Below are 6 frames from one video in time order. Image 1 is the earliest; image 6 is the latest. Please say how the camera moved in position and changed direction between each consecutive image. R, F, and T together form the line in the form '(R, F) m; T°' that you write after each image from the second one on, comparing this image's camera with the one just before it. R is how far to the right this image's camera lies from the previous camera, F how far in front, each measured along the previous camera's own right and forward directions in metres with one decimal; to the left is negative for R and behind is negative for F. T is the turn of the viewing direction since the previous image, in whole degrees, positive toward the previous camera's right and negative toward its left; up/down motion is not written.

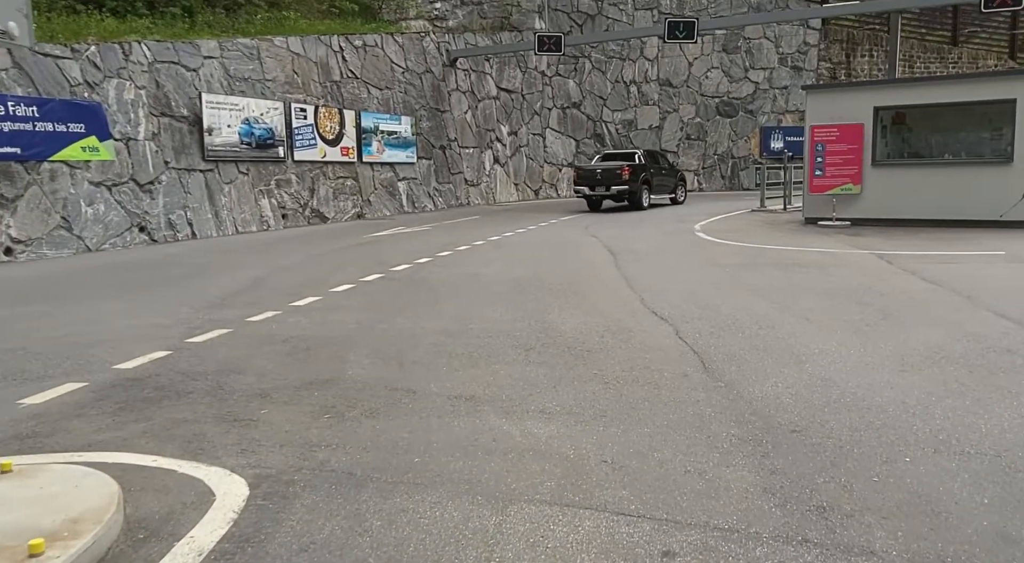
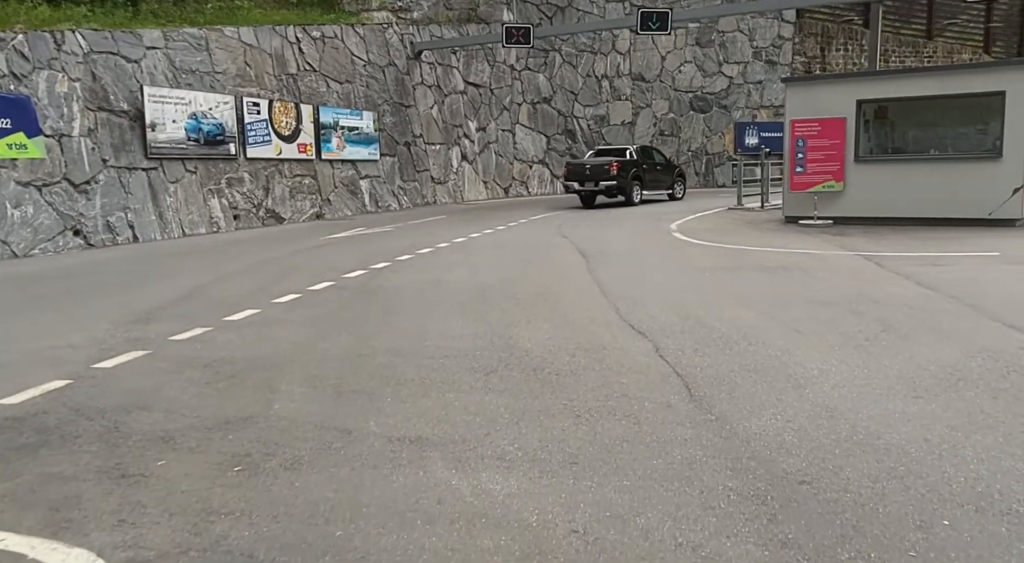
(+0.1, +0.9) m; +2°
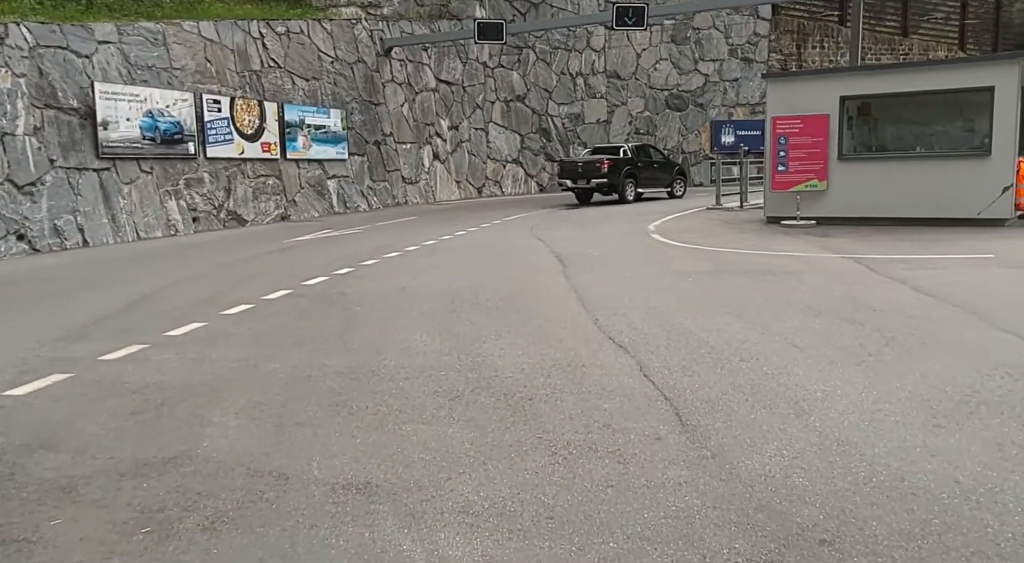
(+0.1, +0.7) m; +2°
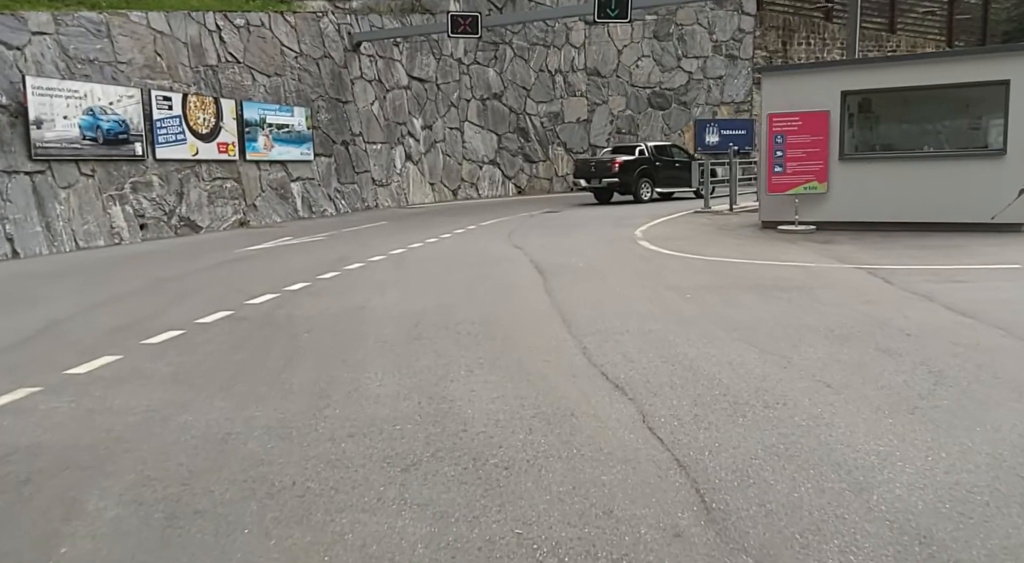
(0.0, +1.2) m; +2°
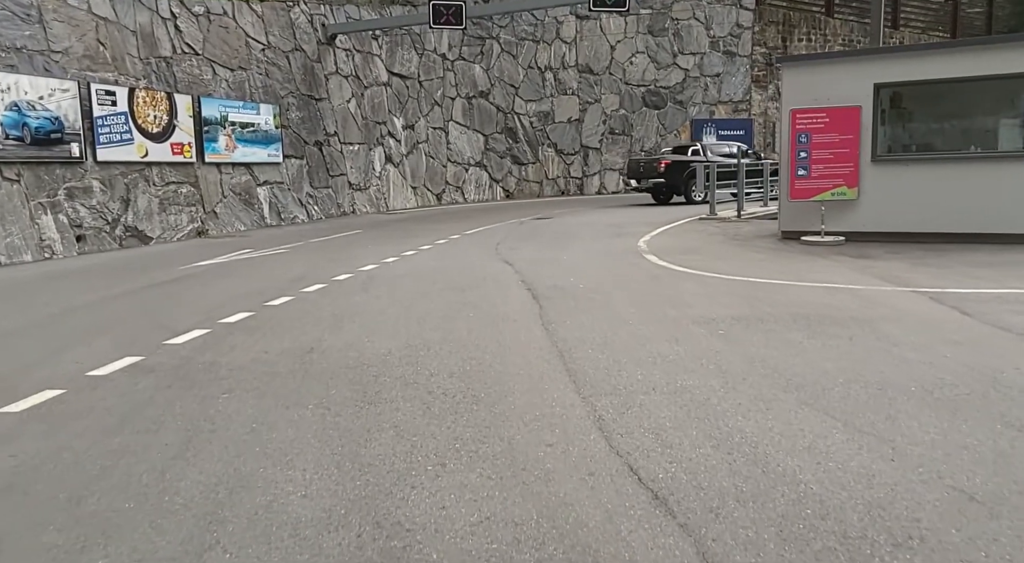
(0.0, +2.0) m; +1°
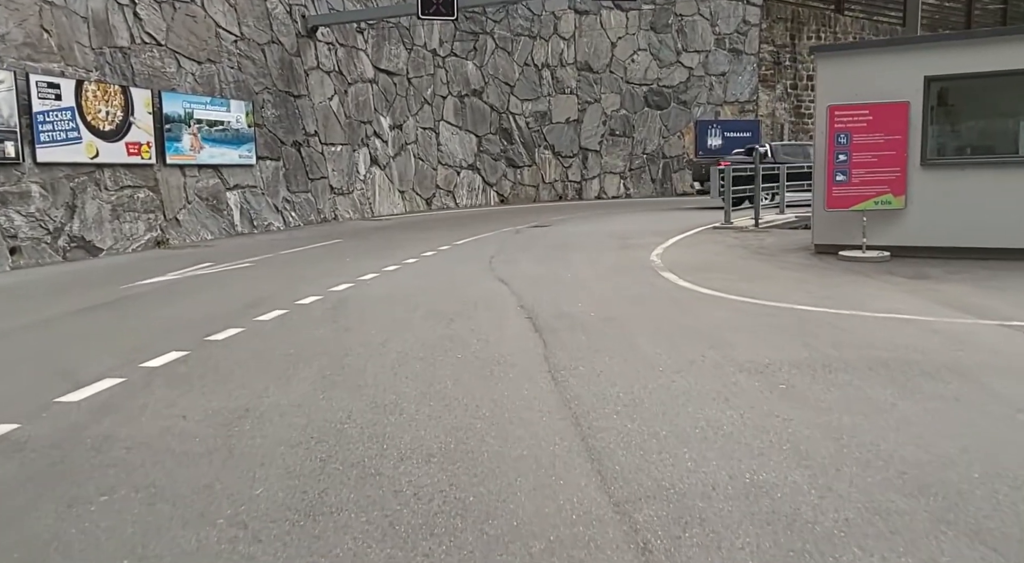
(0.0, +1.8) m; 0°
